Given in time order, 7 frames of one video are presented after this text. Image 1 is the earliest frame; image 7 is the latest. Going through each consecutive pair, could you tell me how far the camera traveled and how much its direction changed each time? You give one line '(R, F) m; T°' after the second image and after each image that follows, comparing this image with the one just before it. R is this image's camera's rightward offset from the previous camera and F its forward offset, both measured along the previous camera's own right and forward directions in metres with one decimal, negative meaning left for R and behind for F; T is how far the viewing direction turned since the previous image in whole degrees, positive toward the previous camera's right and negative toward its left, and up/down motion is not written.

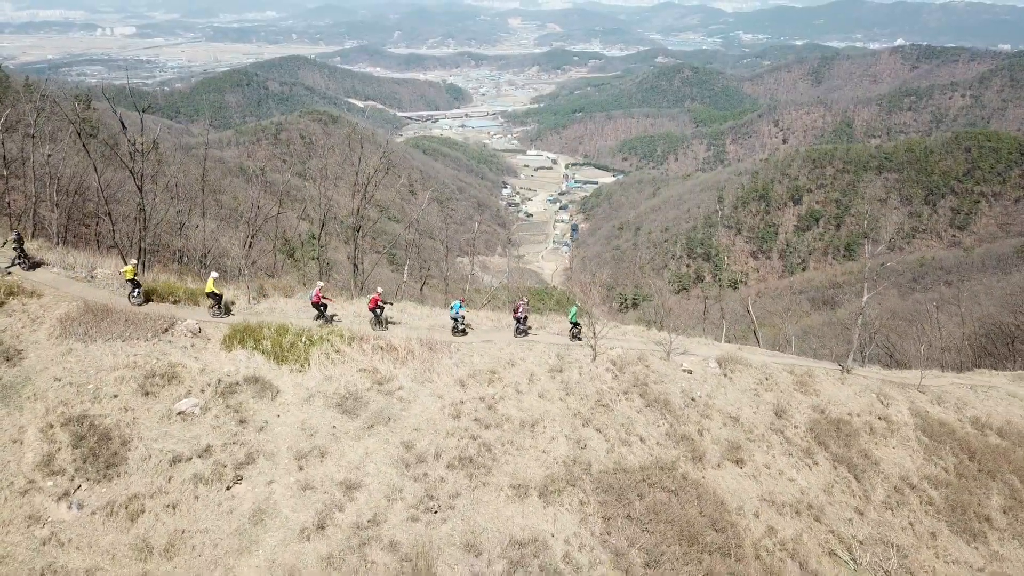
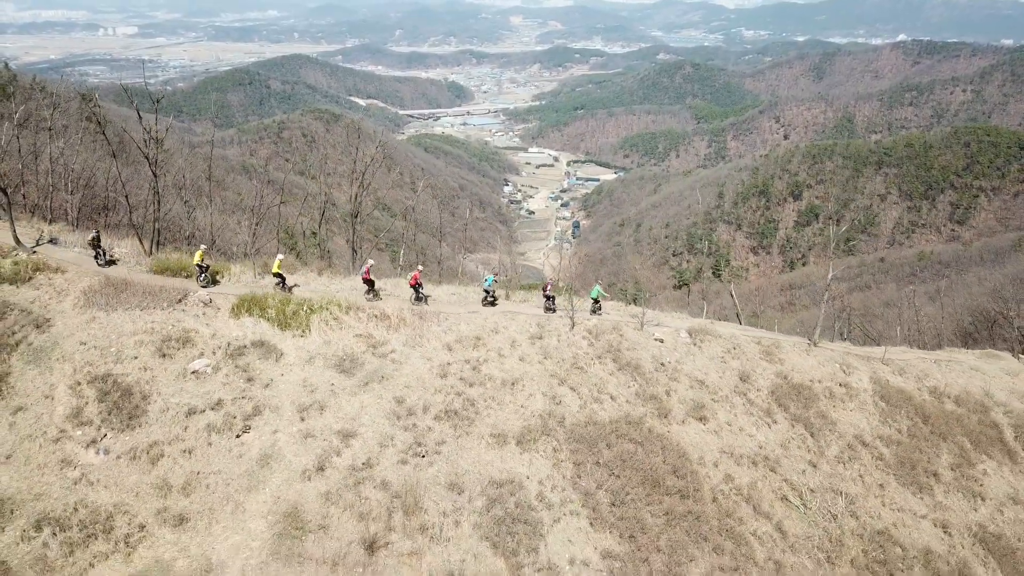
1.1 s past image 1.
(+0.5, -1.6) m; 0°
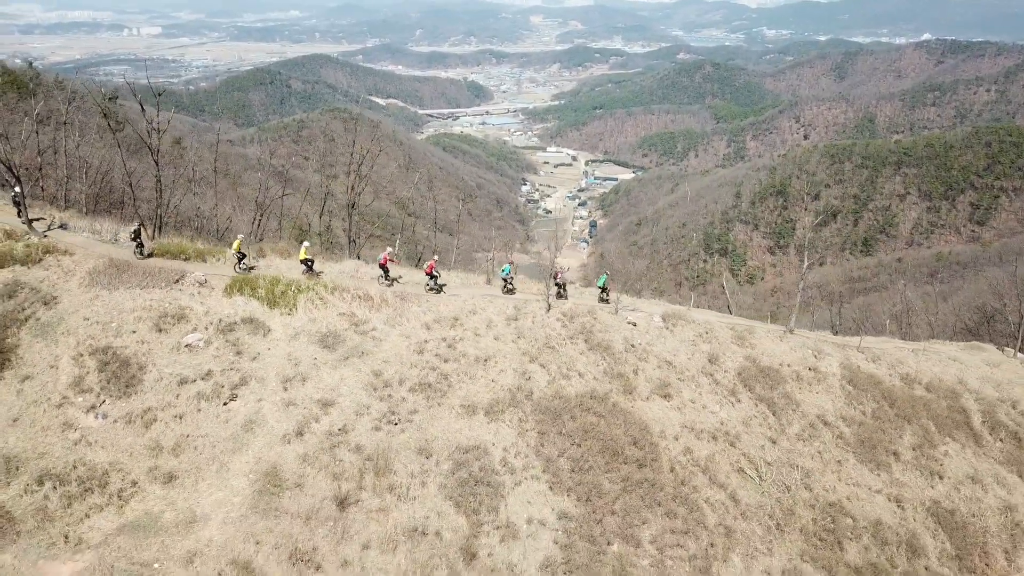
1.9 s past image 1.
(+1.0, -1.1) m; -1°
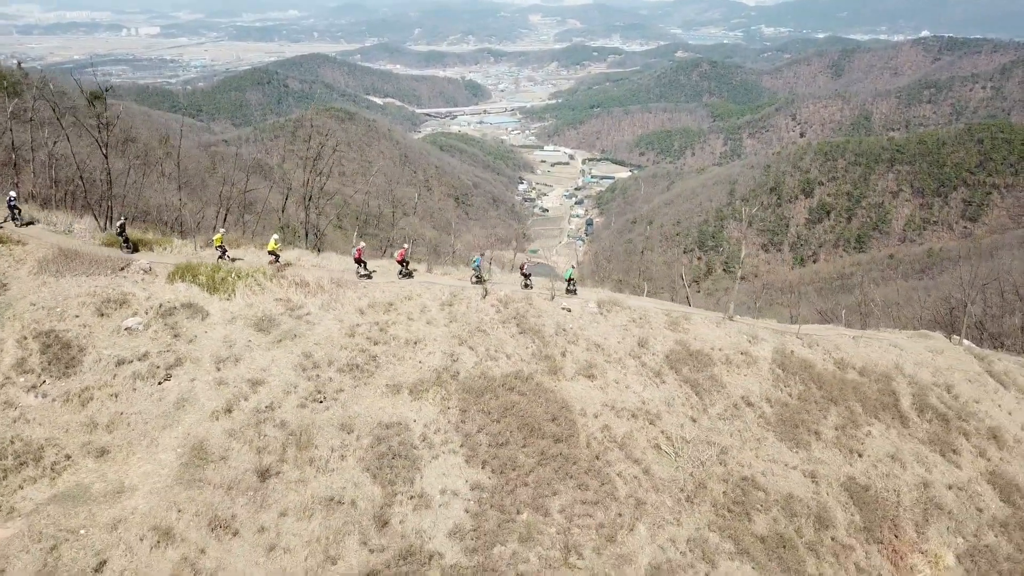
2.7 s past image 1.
(+1.7, -0.9) m; 0°
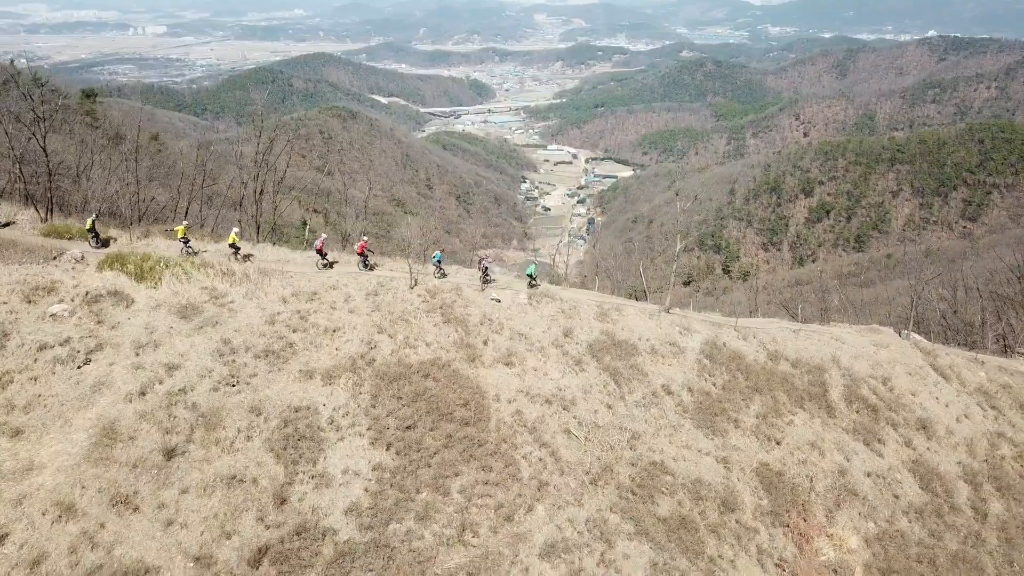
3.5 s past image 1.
(+2.2, -0.6) m; 0°
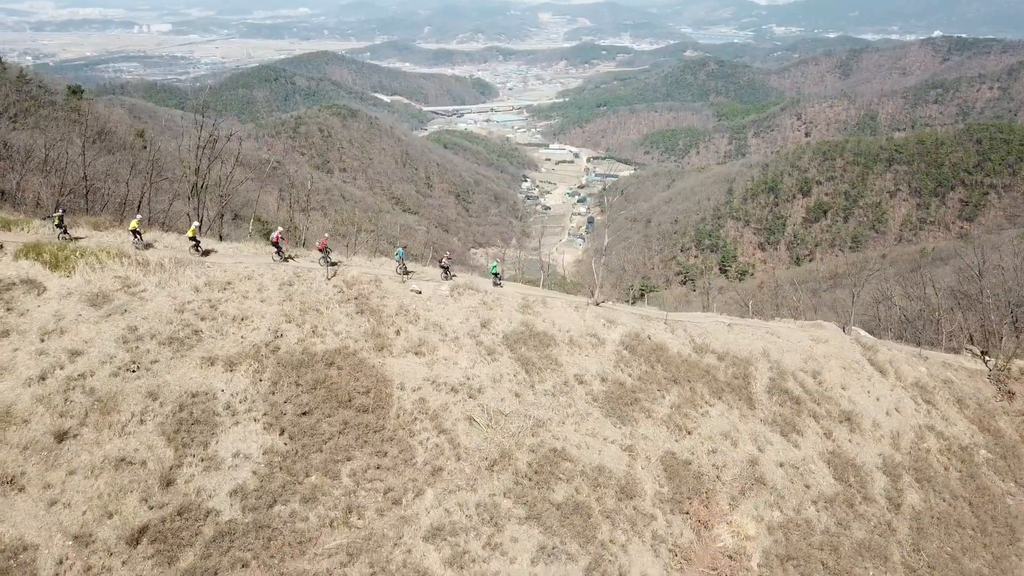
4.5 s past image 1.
(+2.5, -0.4) m; 0°
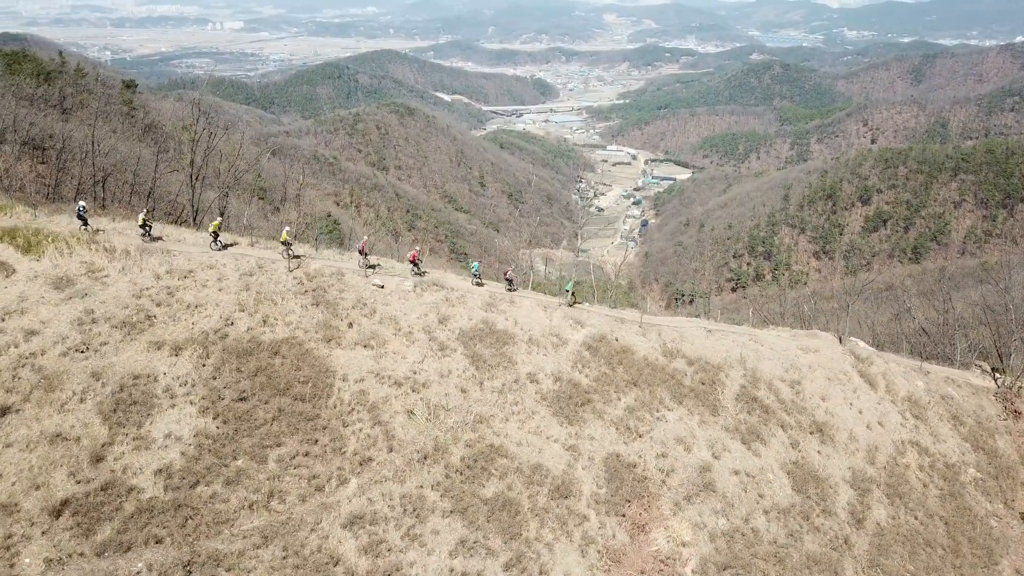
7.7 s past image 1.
(+2.8, -0.1) m; -4°
